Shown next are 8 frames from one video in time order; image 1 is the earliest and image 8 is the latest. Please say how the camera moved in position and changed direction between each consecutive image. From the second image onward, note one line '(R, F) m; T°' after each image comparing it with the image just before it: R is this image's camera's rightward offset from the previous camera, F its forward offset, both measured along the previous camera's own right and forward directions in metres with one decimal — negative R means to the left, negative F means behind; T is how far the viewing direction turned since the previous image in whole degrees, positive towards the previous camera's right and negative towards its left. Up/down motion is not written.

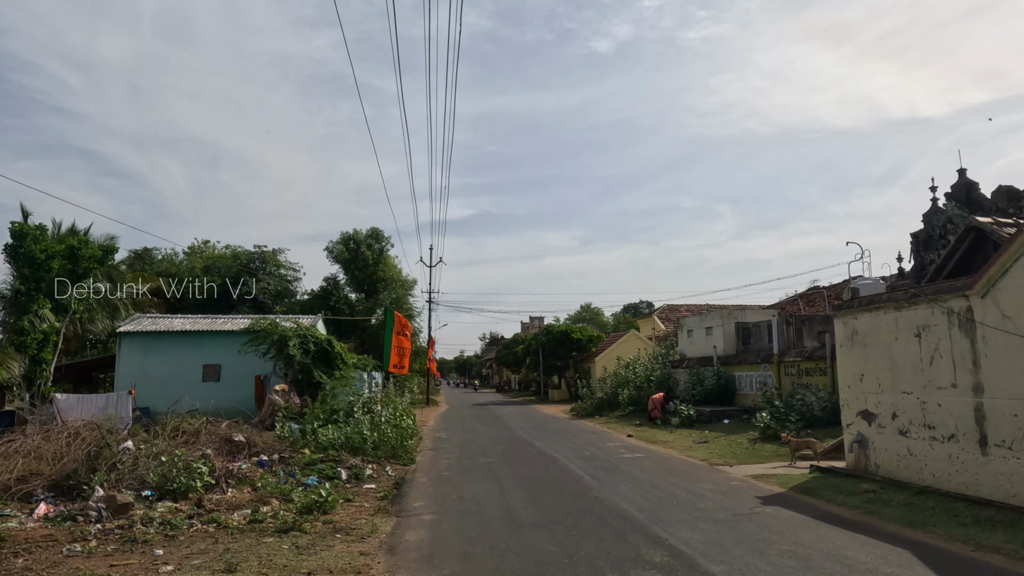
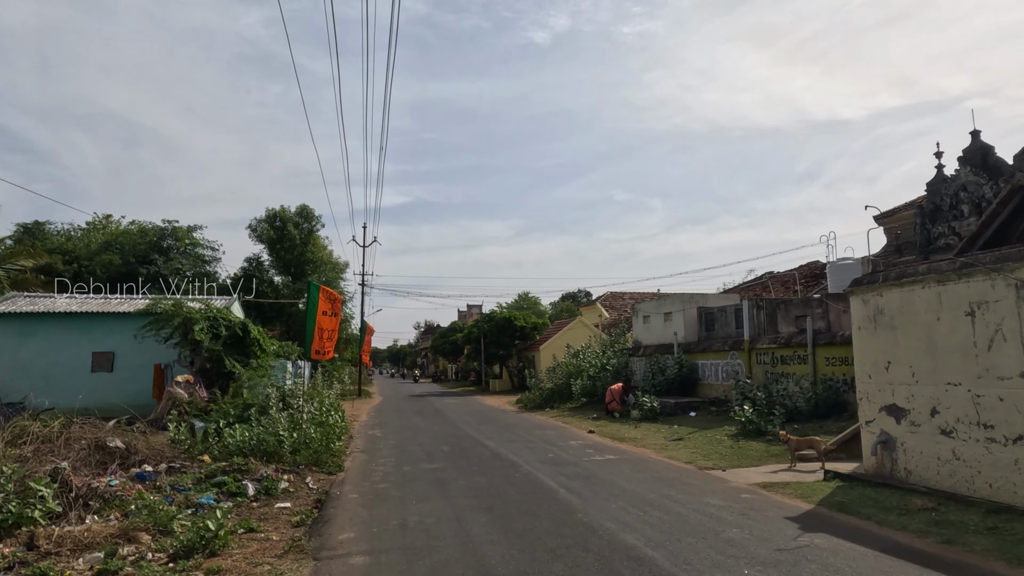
(-0.3, +2.2) m; +6°
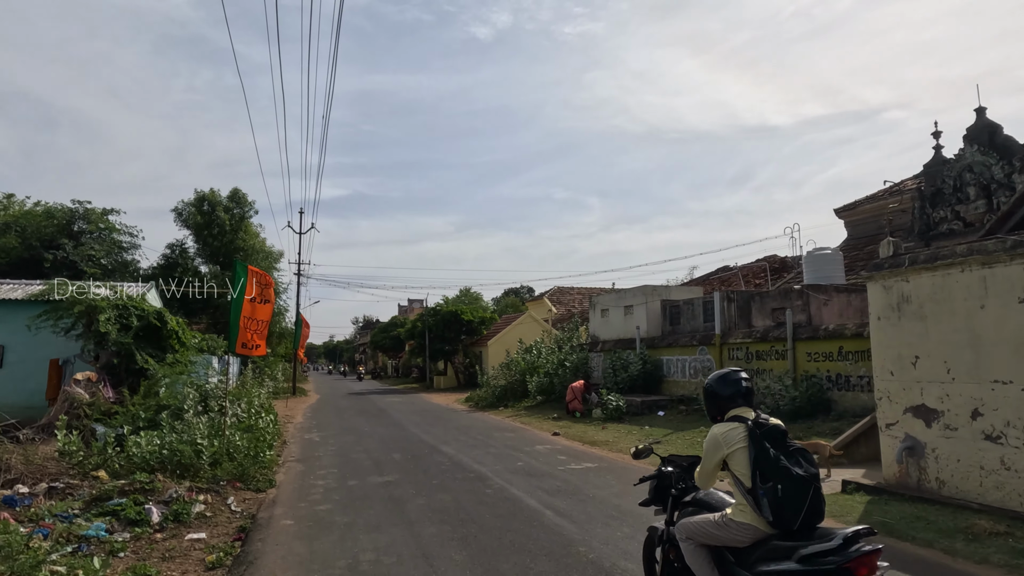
(-0.4, +1.5) m; +5°
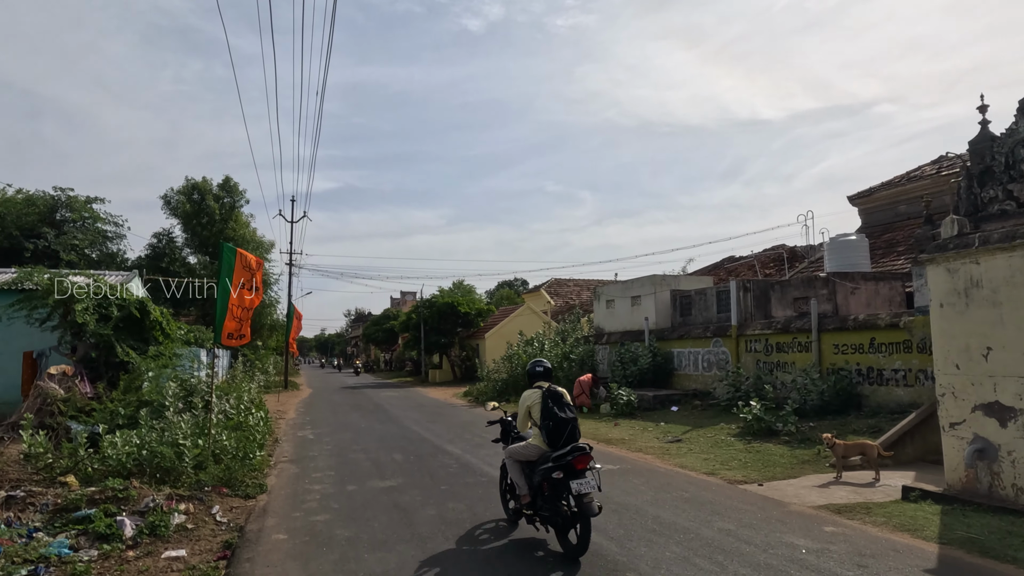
(-0.3, +0.9) m; +1°
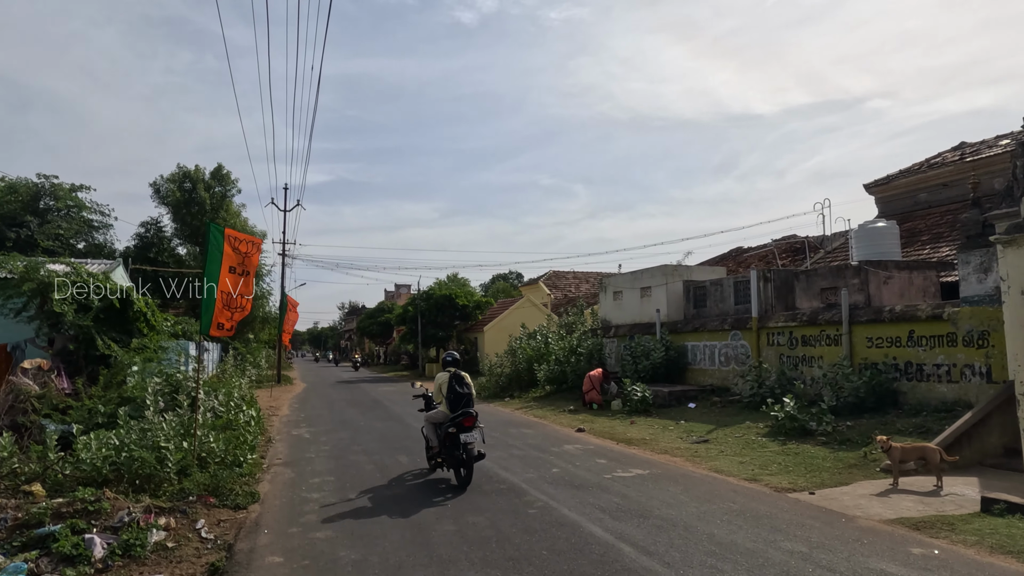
(-0.3, +0.9) m; +1°
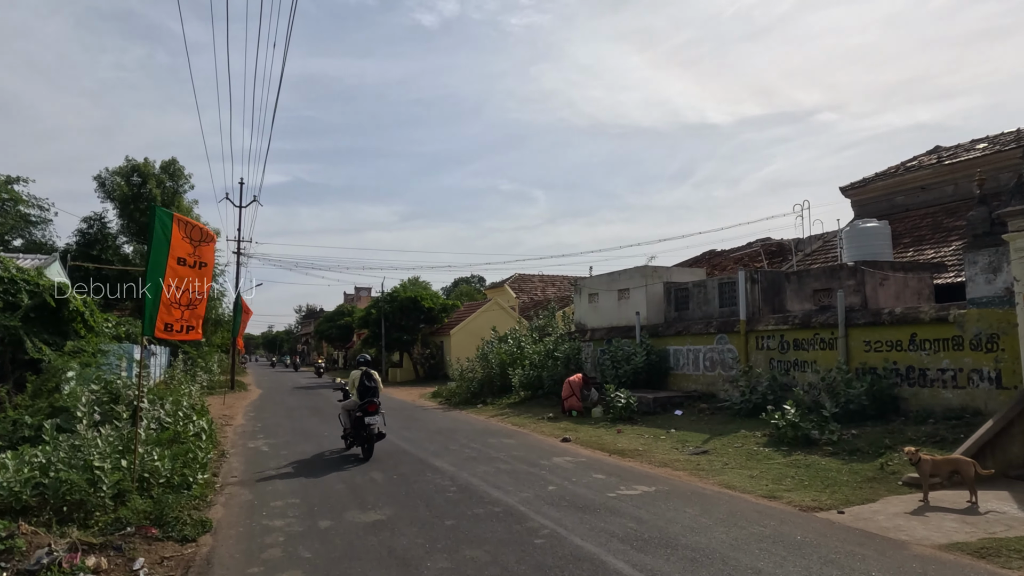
(-0.4, +0.9) m; +4°
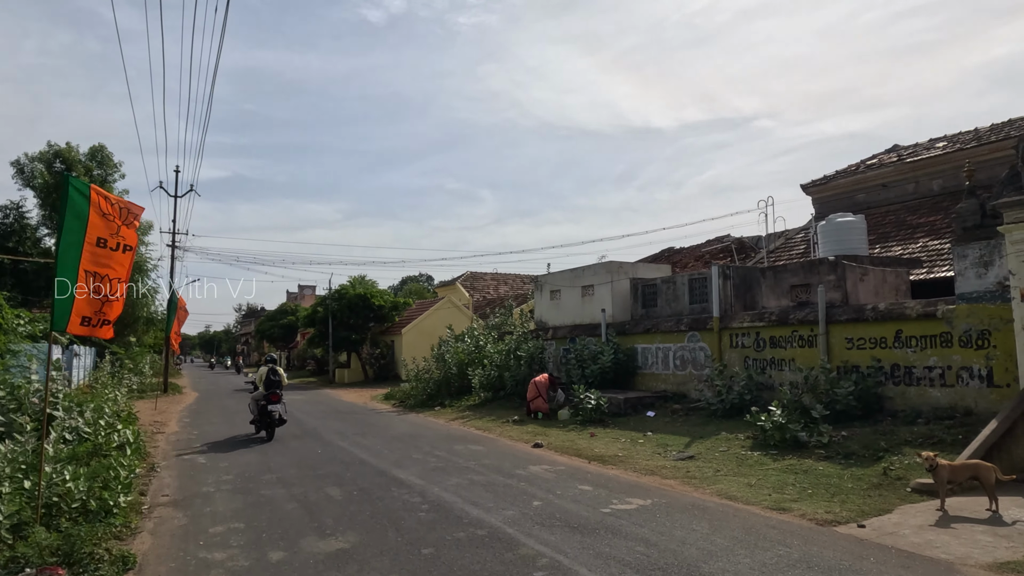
(-0.3, +0.9) m; +5°
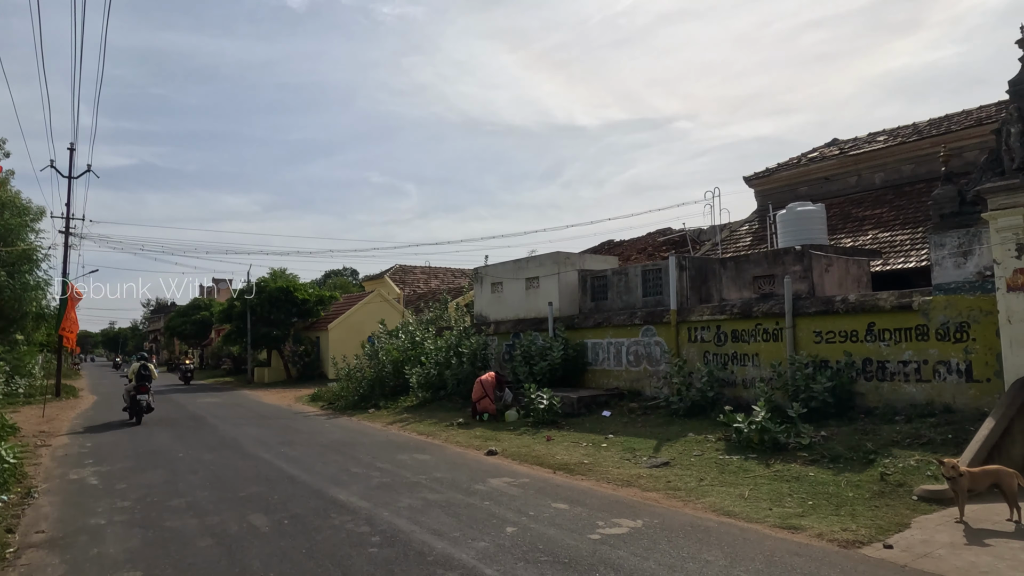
(-0.4, +1.1) m; +6°
